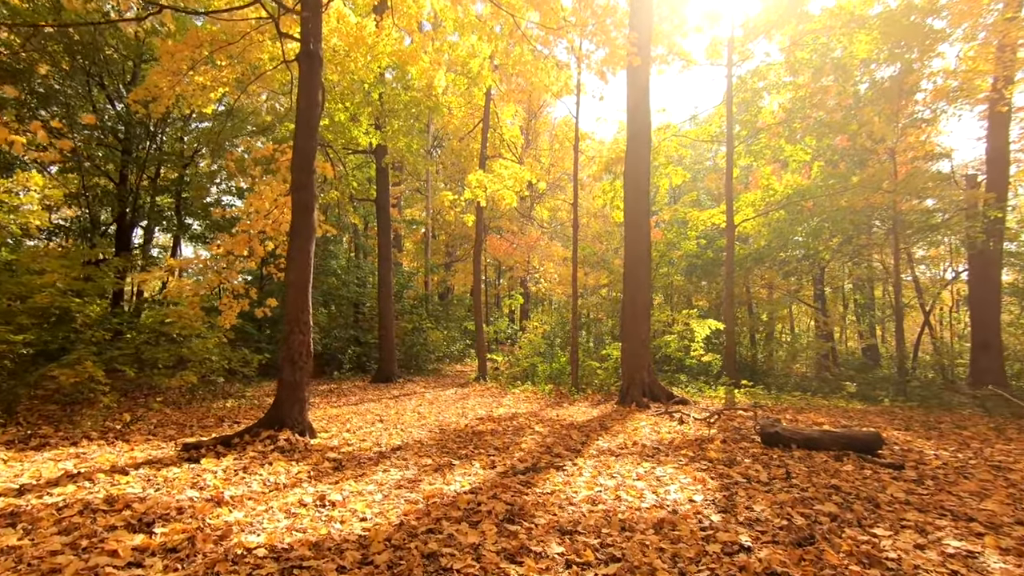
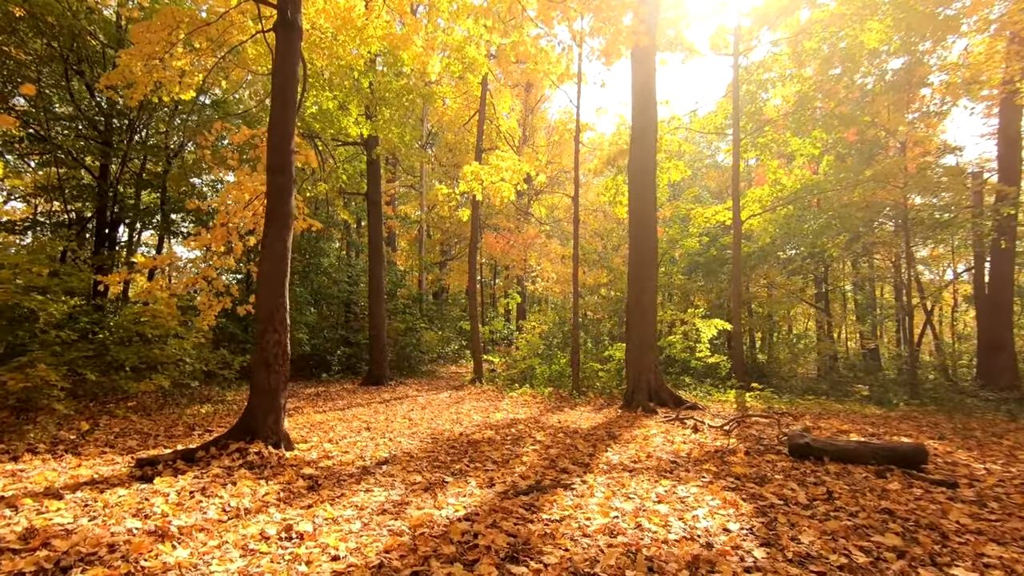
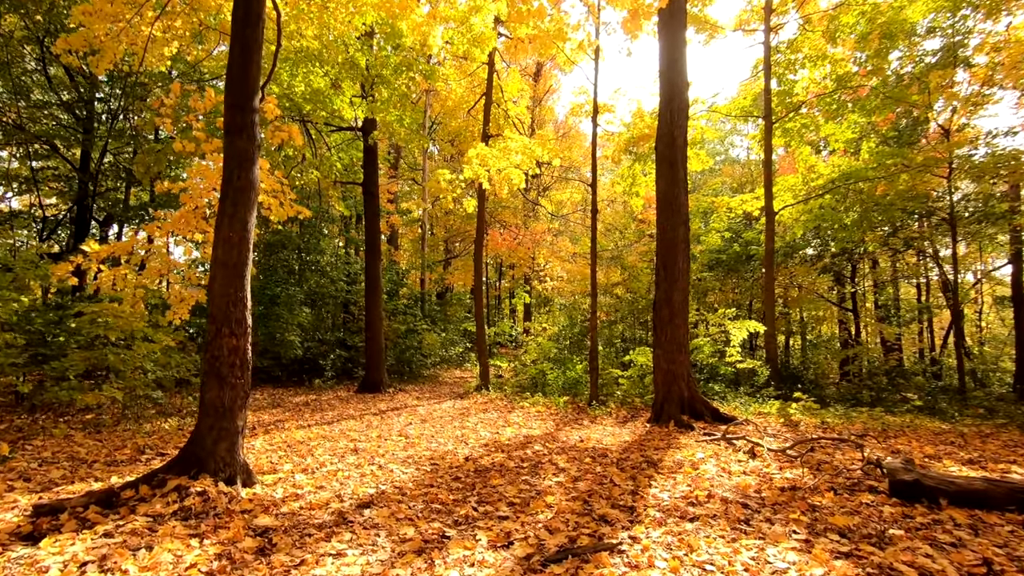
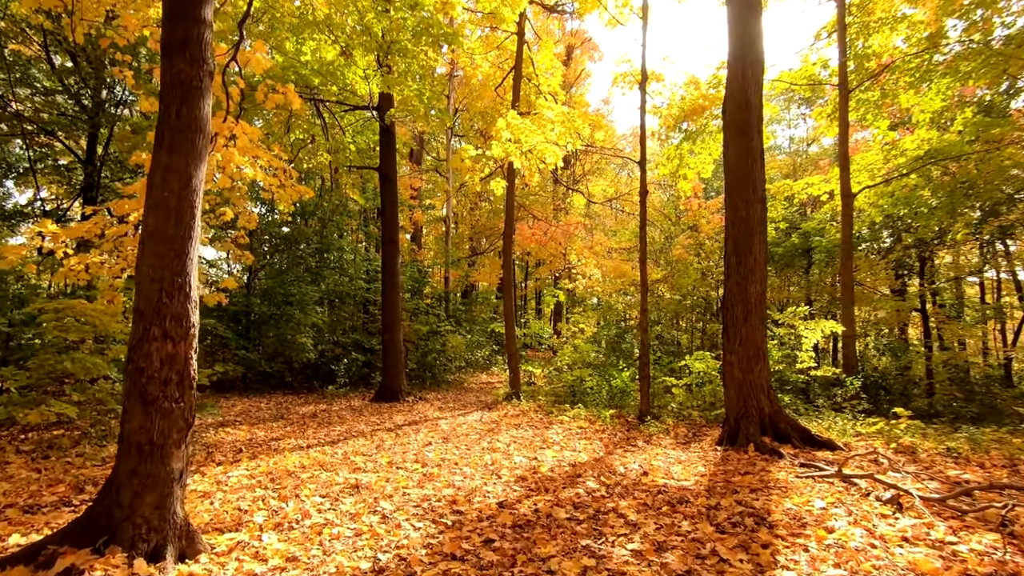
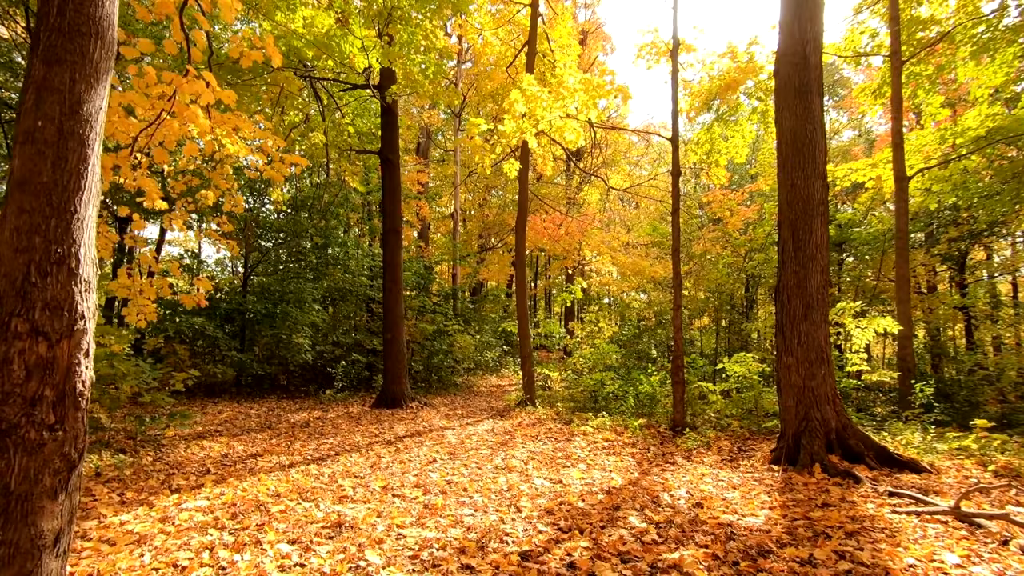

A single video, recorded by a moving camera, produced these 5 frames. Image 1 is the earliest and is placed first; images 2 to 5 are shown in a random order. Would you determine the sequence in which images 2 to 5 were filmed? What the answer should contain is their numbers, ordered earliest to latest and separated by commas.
2, 3, 4, 5
